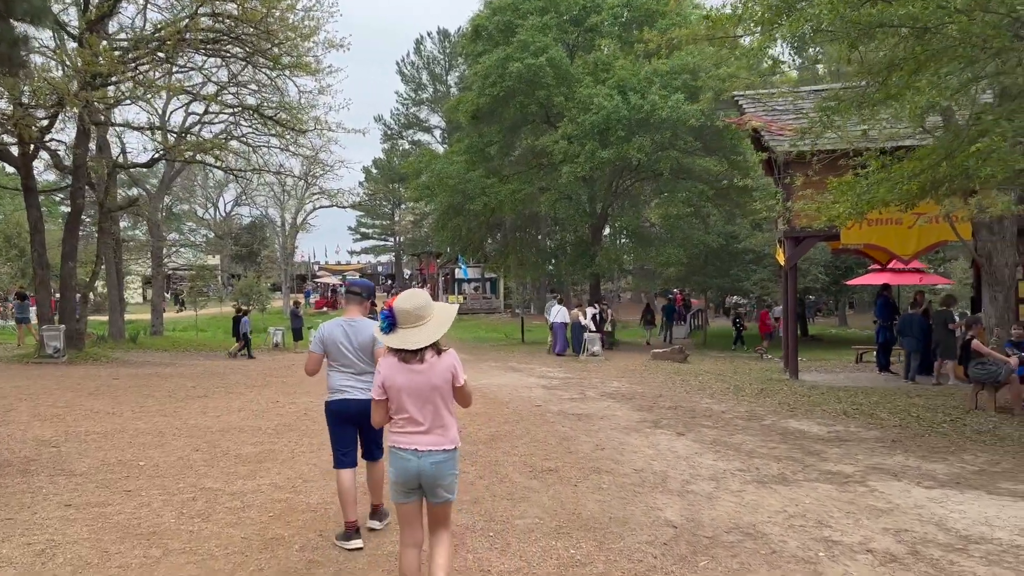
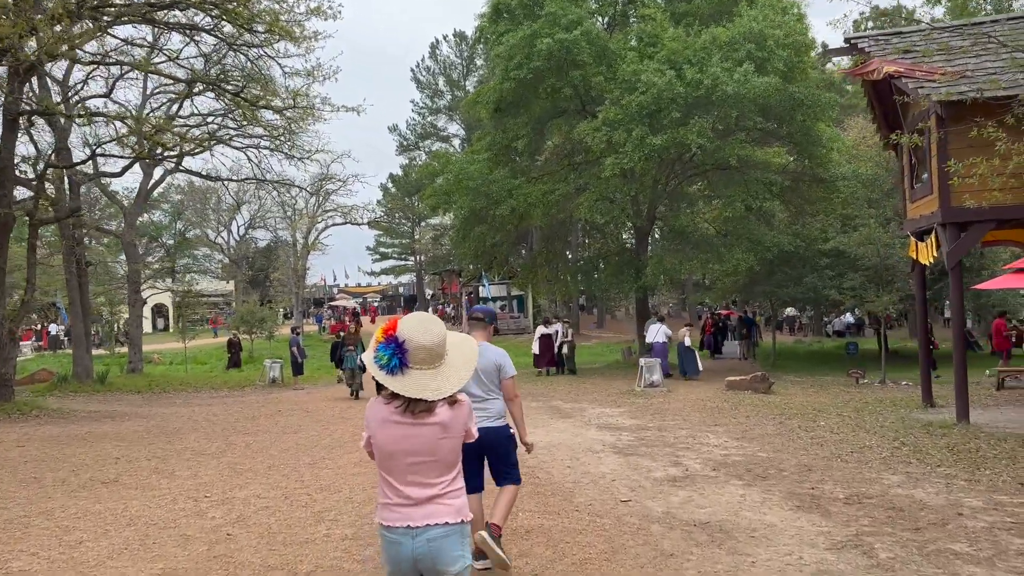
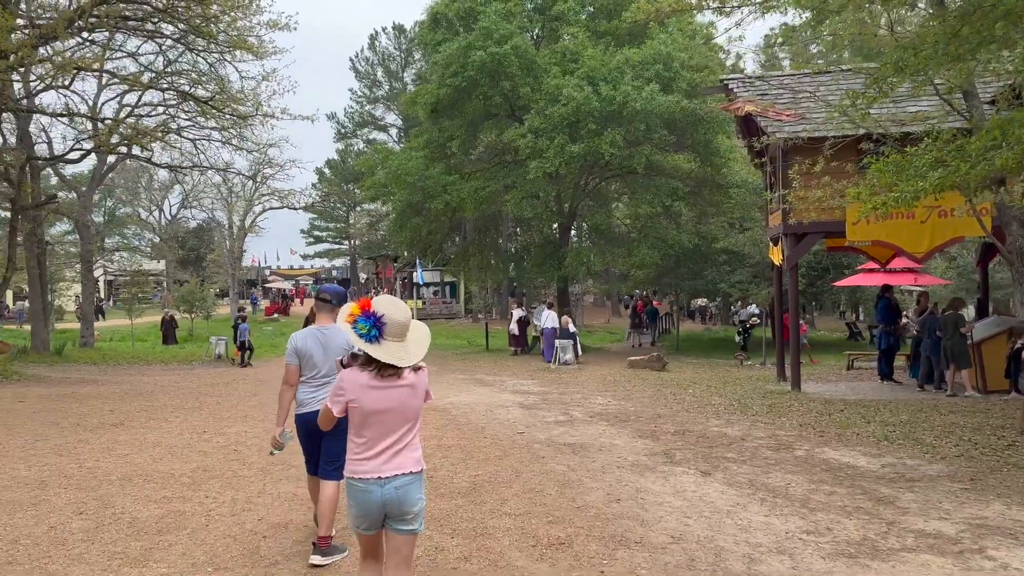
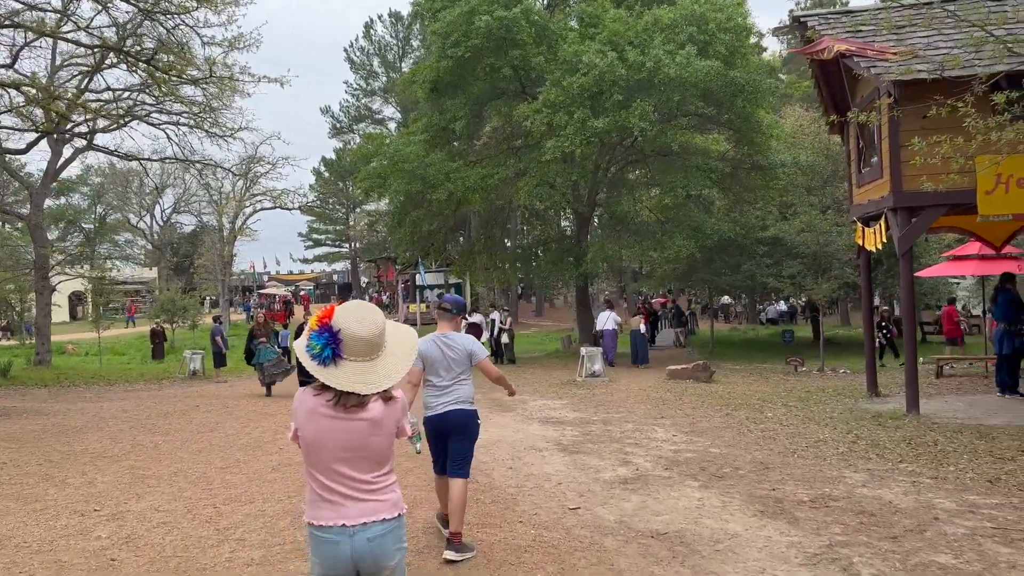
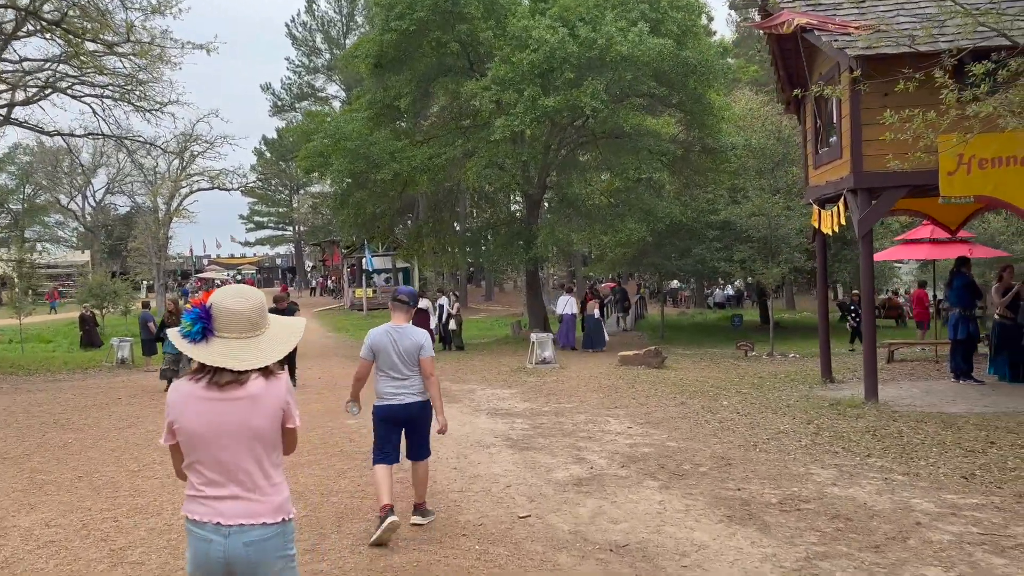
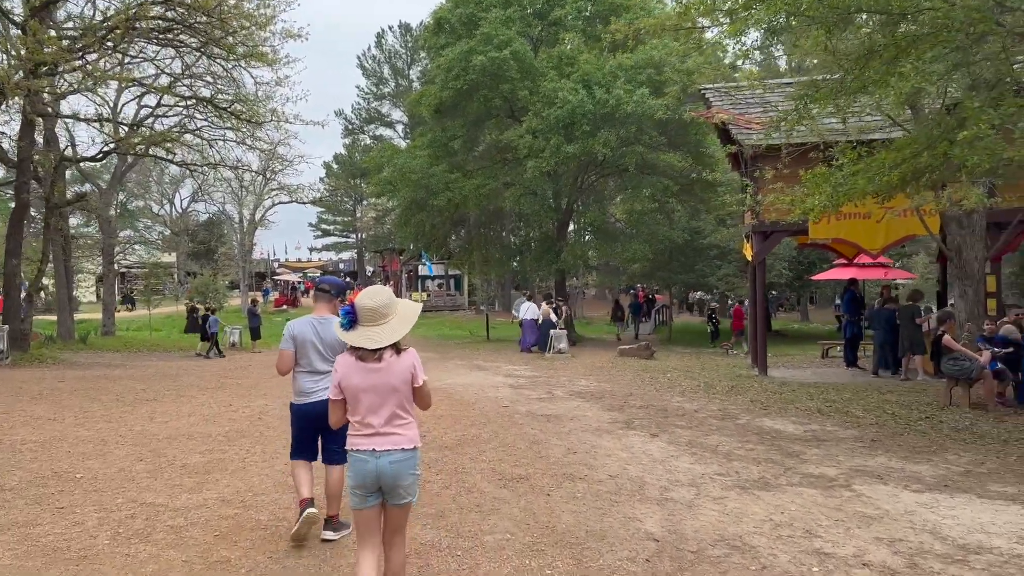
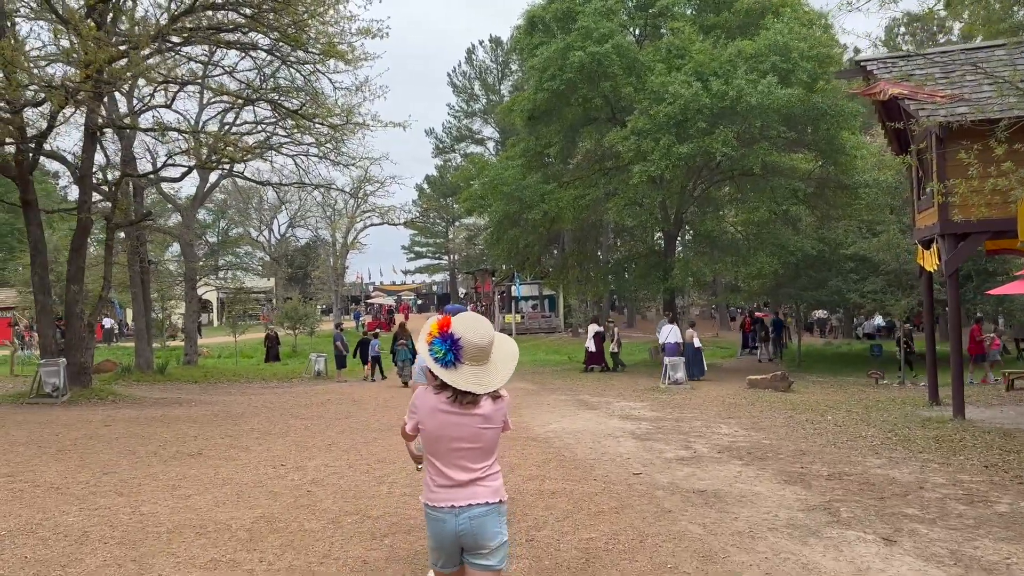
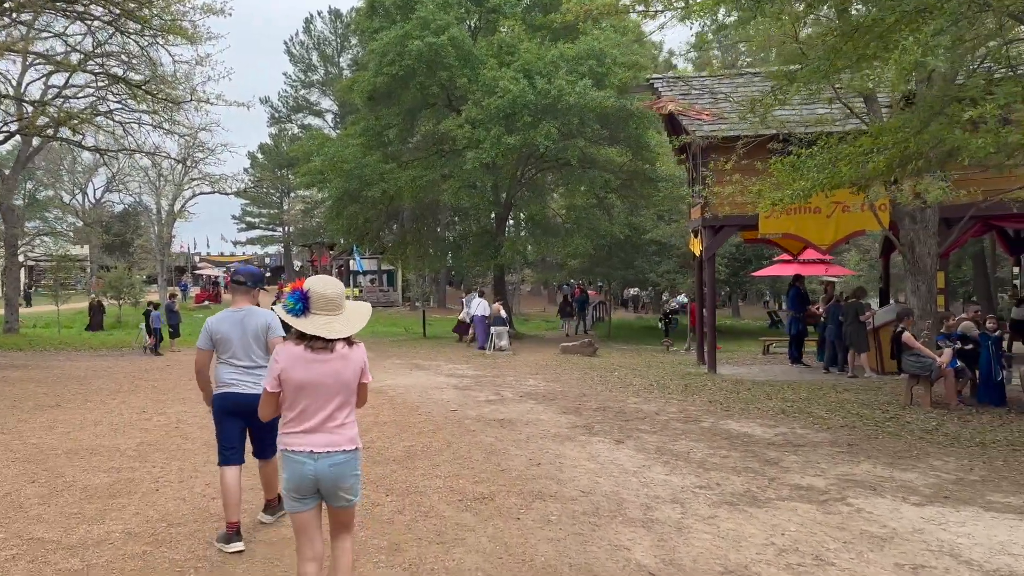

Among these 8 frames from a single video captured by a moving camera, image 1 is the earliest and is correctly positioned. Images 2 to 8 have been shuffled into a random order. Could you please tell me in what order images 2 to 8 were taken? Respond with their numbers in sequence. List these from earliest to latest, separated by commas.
6, 8, 3, 7, 2, 4, 5
